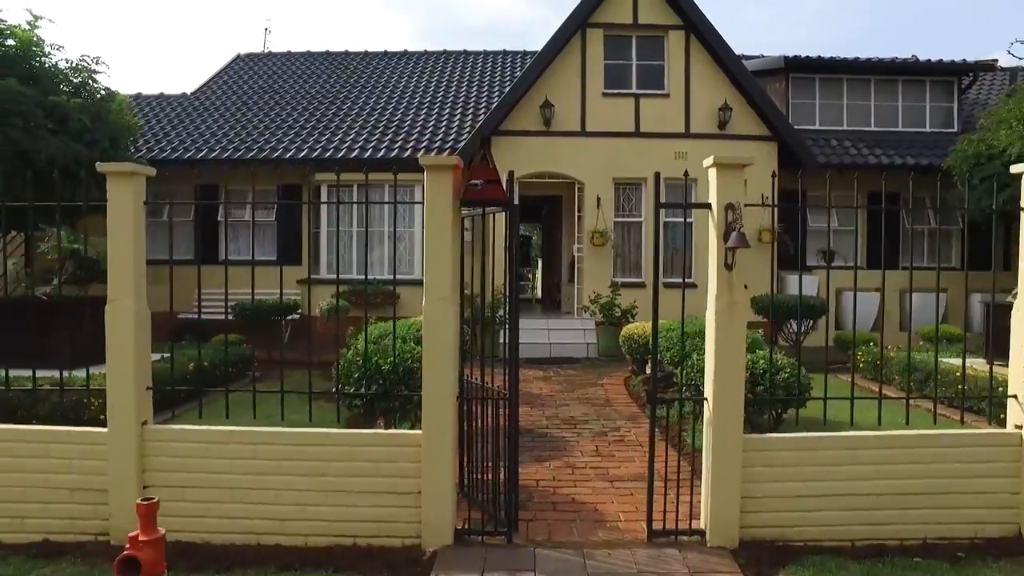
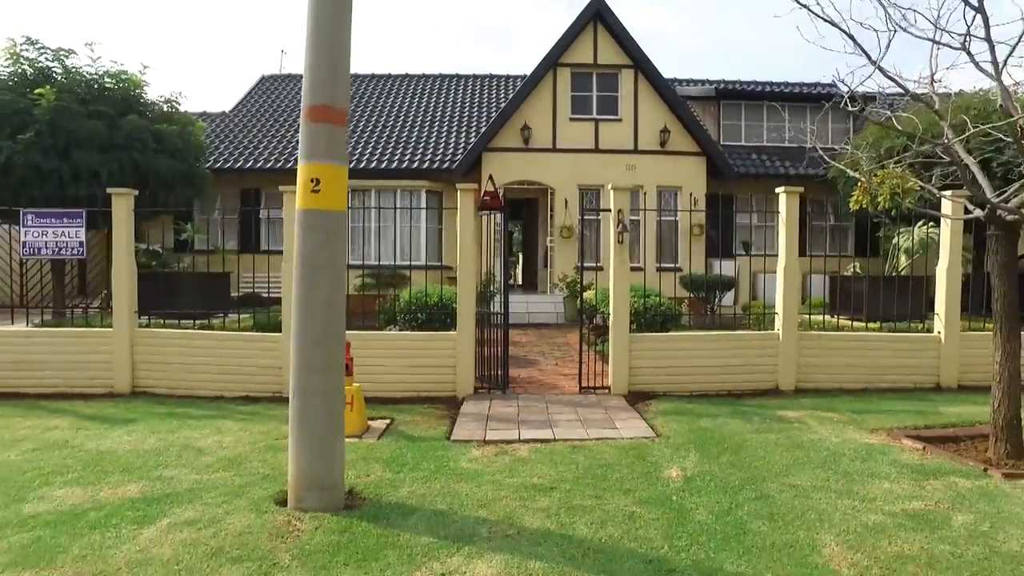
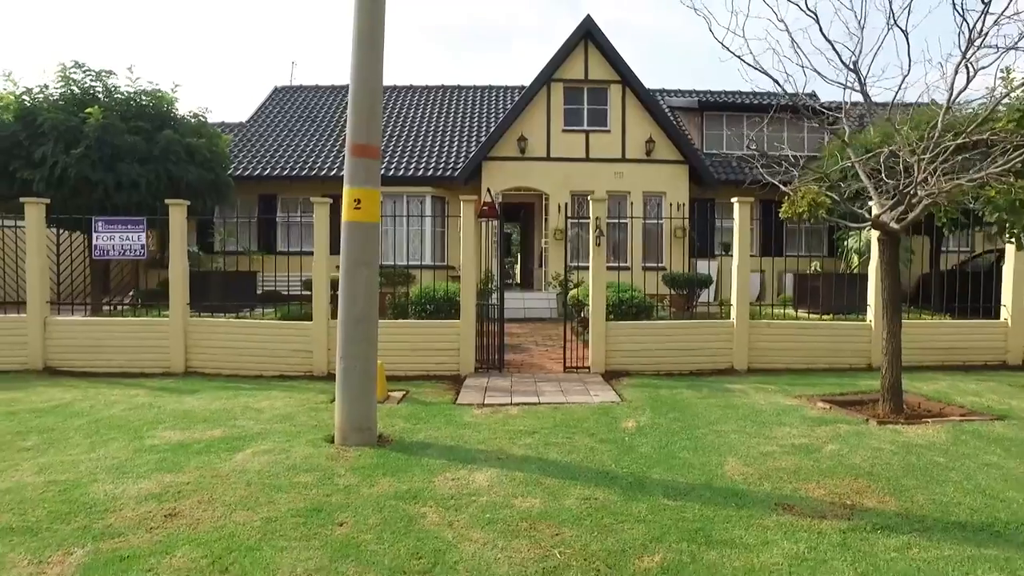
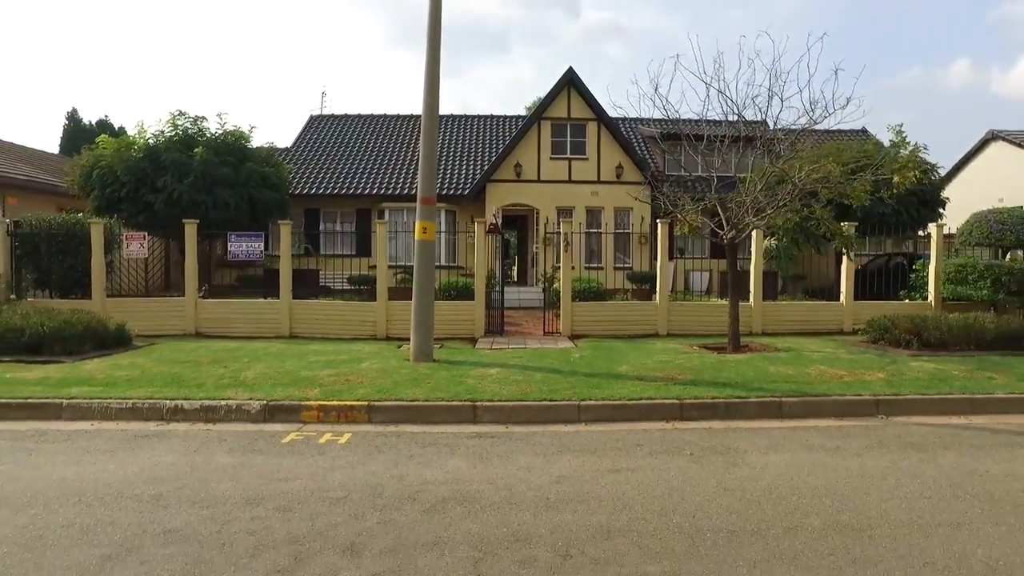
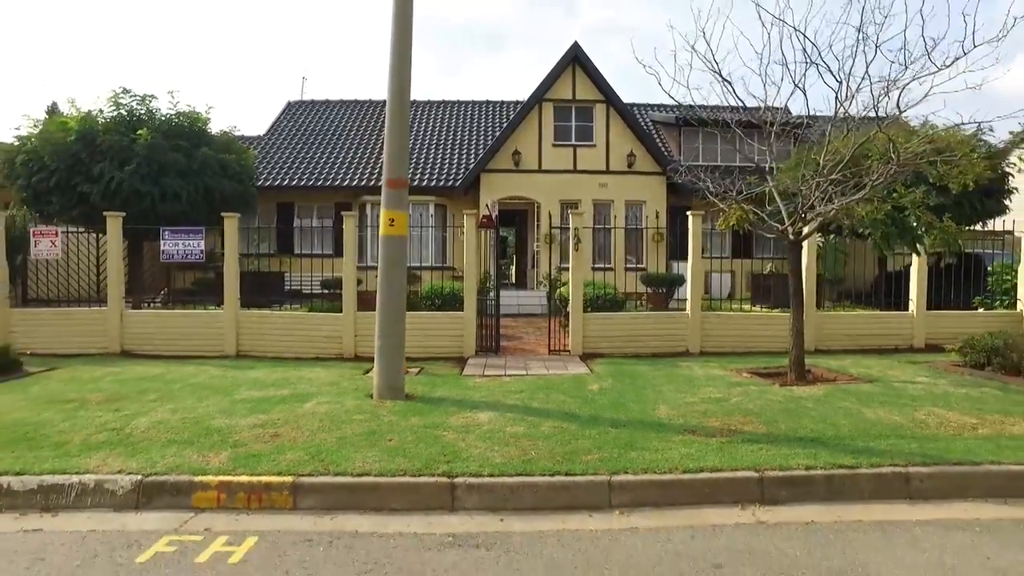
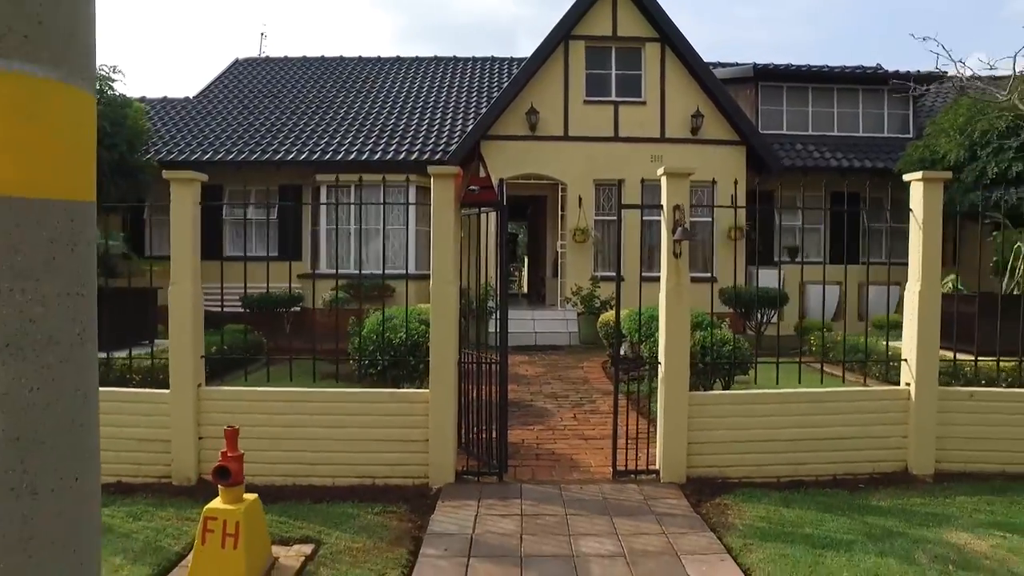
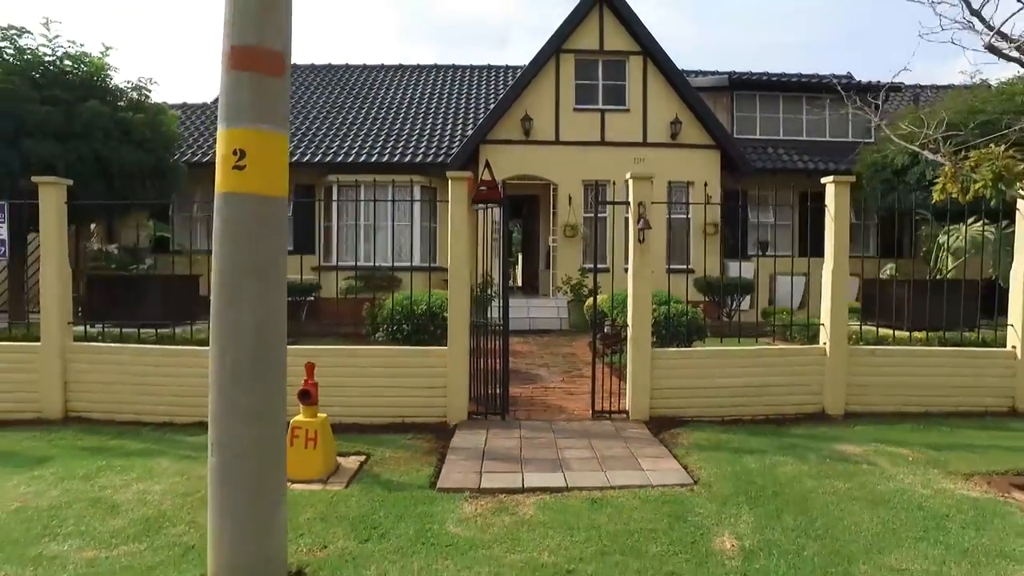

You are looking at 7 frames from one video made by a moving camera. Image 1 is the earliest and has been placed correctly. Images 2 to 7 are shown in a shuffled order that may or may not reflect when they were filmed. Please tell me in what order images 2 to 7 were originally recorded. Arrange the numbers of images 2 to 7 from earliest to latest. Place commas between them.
6, 7, 2, 3, 5, 4
